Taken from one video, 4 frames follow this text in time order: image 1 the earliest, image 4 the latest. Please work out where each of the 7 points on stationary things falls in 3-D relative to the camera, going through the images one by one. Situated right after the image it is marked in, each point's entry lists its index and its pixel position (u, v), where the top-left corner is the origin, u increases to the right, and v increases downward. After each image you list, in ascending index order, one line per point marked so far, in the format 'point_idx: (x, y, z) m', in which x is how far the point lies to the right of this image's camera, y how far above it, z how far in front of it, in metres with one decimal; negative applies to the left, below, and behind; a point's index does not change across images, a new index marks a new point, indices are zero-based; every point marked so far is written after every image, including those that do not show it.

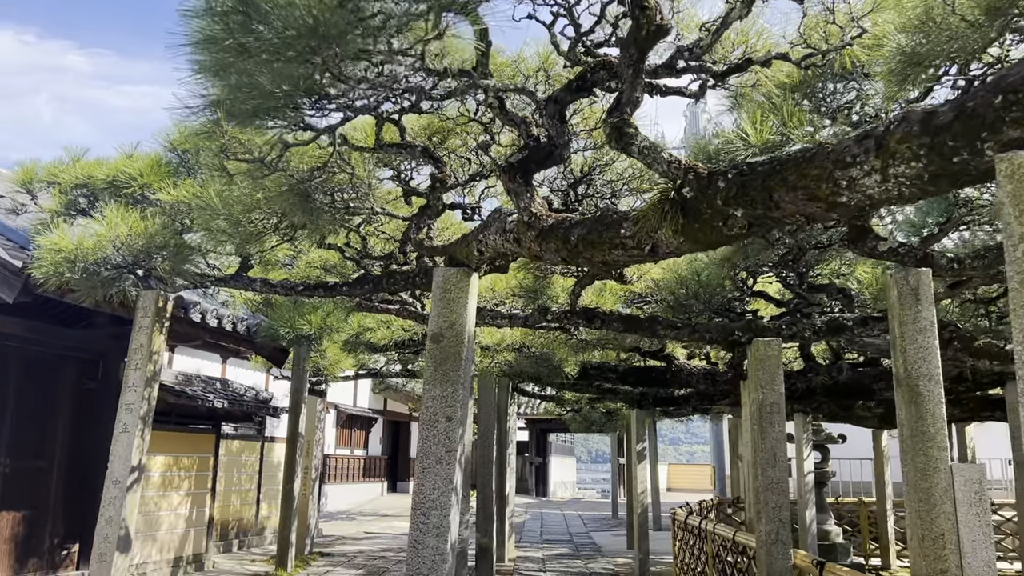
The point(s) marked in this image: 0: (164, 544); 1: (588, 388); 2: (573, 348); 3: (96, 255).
0: (-3.8, -2.8, +9.1) m
1: (+1.0, -1.3, +10.8) m
2: (+0.5, -0.5, +6.7) m
3: (-2.4, +0.2, +4.9) m
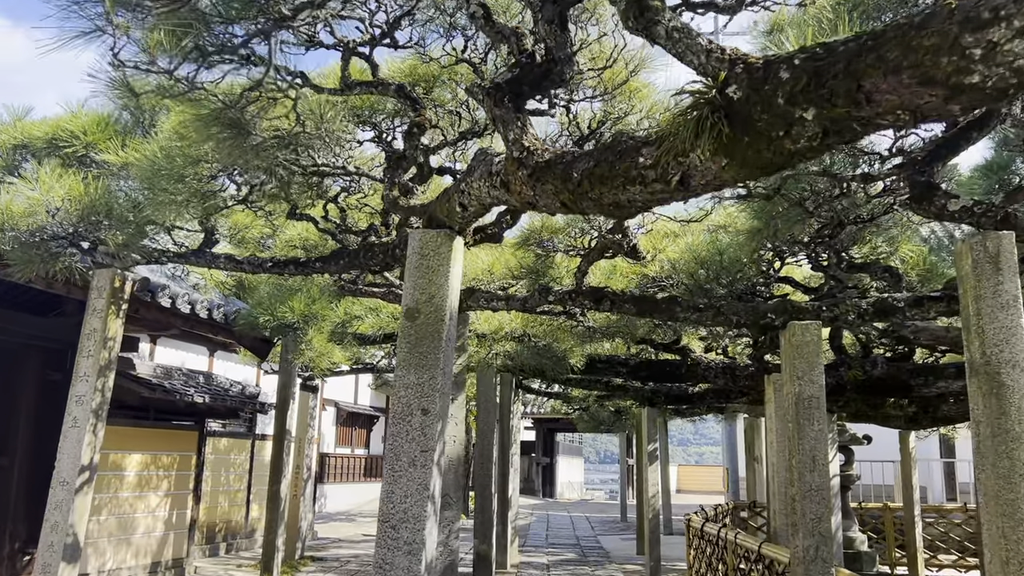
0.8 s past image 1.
0: (-3.8, -2.7, +8.5) m
1: (+1.0, -1.2, +10.2) m
2: (+0.5, -0.4, +6.0) m
3: (-2.4, +0.3, +4.2) m
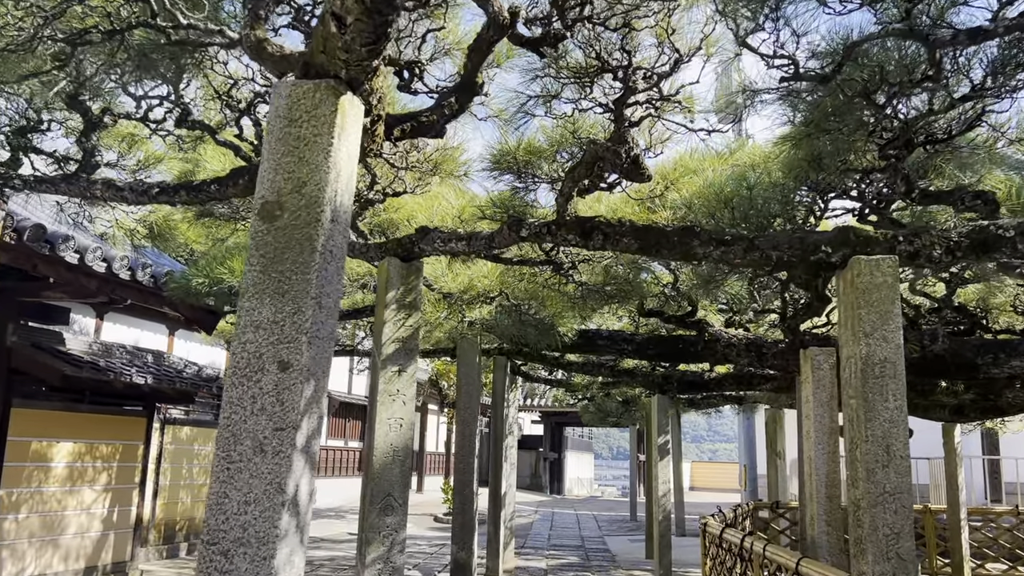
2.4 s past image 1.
0: (-3.9, -2.3, +7.4) m
1: (+0.9, -0.9, +9.0) m
2: (+0.3, -0.1, +4.8) m
3: (-2.6, +0.6, +3.1) m
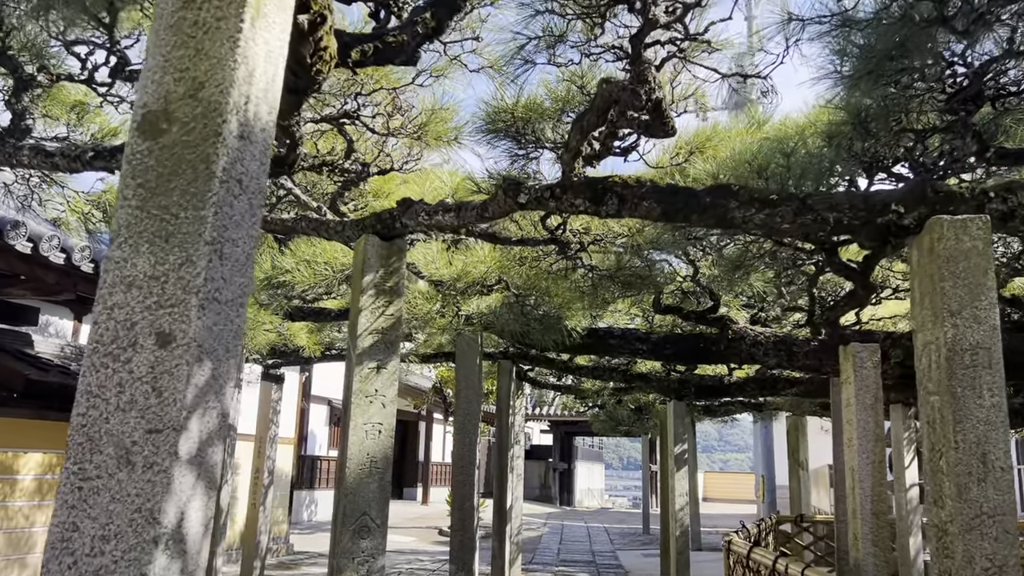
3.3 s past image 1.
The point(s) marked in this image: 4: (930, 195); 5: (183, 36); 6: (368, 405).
0: (-3.9, -2.3, +6.8) m
1: (+1.0, -0.8, +8.4) m
2: (+0.3, 0.0, +4.3) m
3: (-2.6, +0.7, +2.5) m
4: (+1.3, +0.3, +2.6) m
5: (-0.6, +0.4, +1.4) m
6: (-0.6, -0.5, +3.3) m
